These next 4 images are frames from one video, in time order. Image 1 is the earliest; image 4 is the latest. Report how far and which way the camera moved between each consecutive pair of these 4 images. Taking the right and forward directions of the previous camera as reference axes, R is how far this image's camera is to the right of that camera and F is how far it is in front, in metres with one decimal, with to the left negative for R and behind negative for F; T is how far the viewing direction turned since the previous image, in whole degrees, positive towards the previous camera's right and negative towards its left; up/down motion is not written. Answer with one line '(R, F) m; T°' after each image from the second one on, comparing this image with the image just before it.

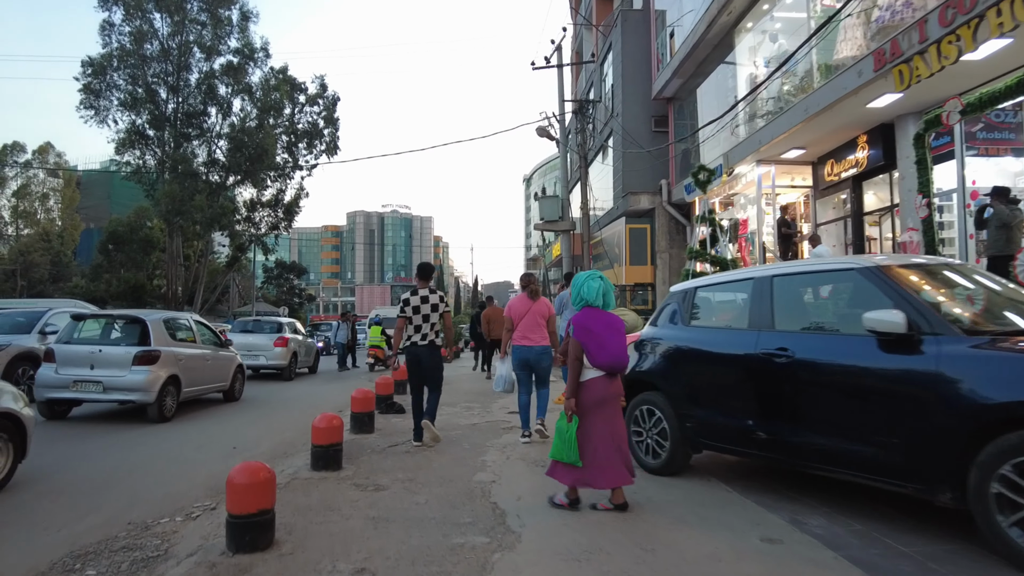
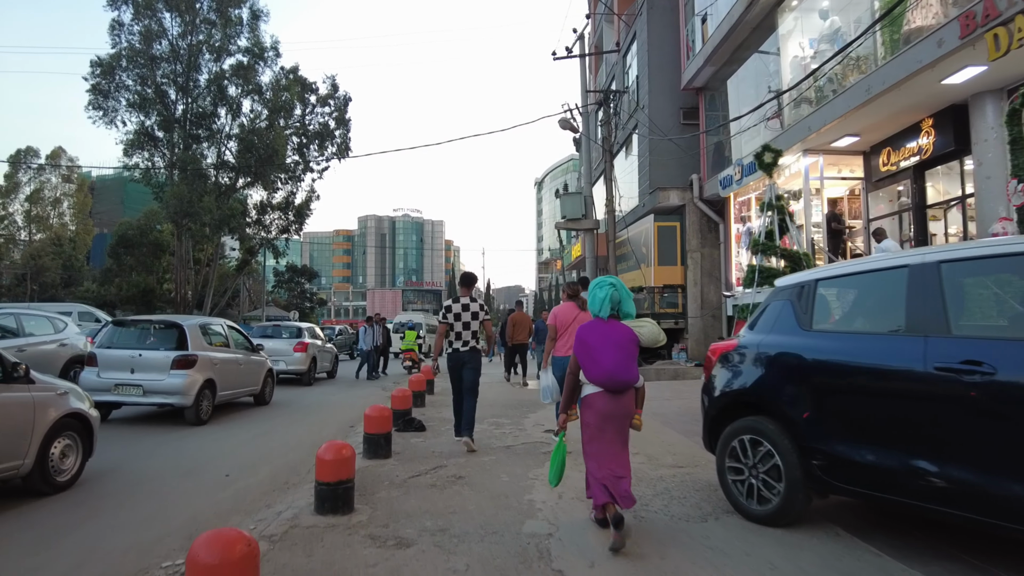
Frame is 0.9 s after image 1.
(-0.3, +1.1) m; -1°
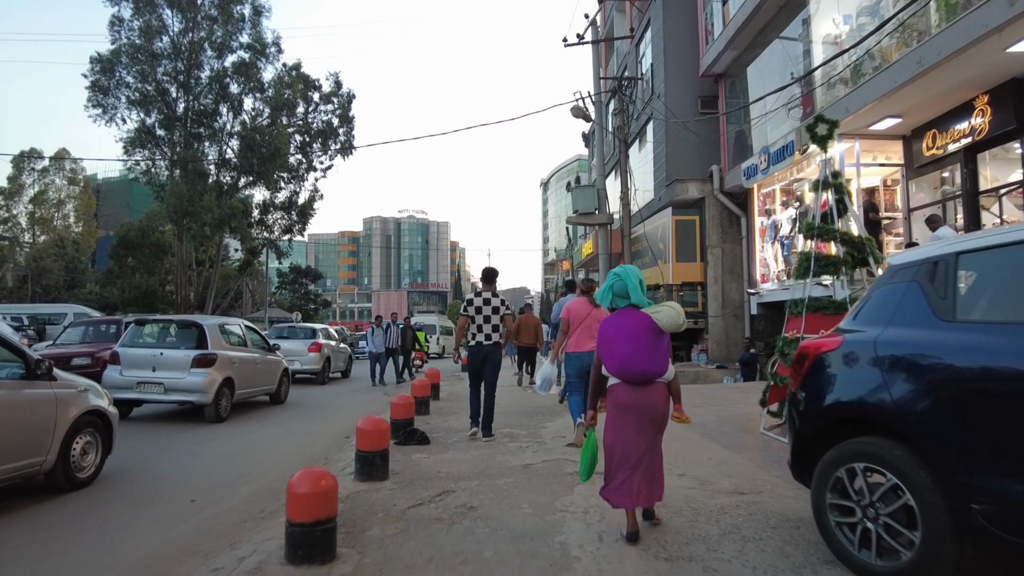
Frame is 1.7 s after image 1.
(-0.1, +0.9) m; 0°
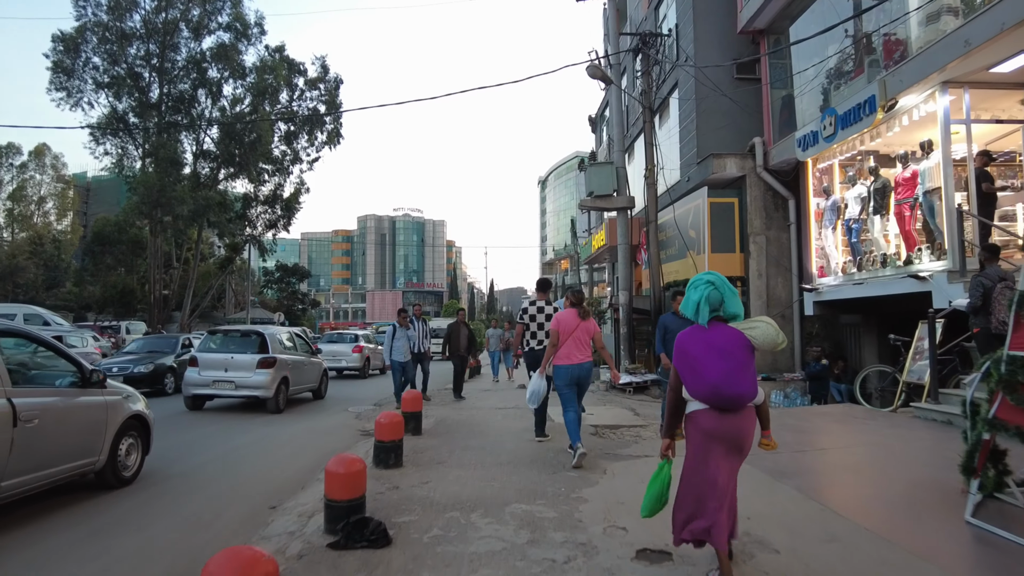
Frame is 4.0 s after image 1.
(-0.1, +2.7) m; 0°
